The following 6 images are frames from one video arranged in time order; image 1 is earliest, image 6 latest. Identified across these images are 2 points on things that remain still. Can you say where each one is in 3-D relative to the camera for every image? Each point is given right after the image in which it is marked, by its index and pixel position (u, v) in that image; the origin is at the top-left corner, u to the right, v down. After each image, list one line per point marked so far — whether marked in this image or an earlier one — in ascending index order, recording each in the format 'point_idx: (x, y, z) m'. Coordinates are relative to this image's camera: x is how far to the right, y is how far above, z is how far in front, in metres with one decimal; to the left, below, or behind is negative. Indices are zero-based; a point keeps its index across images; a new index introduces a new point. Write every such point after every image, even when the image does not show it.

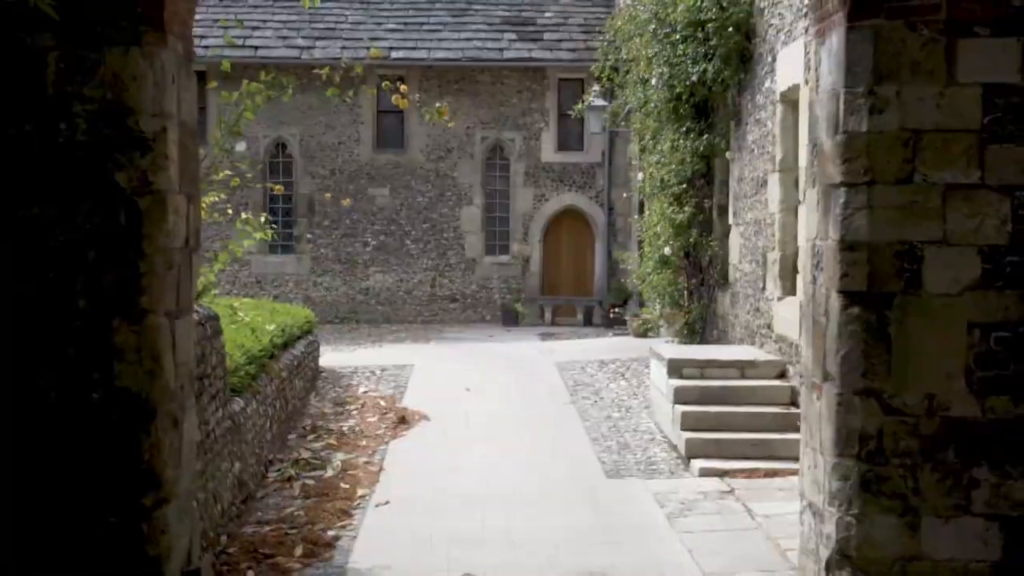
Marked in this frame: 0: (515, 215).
0: (0.0, +1.0, +15.8) m
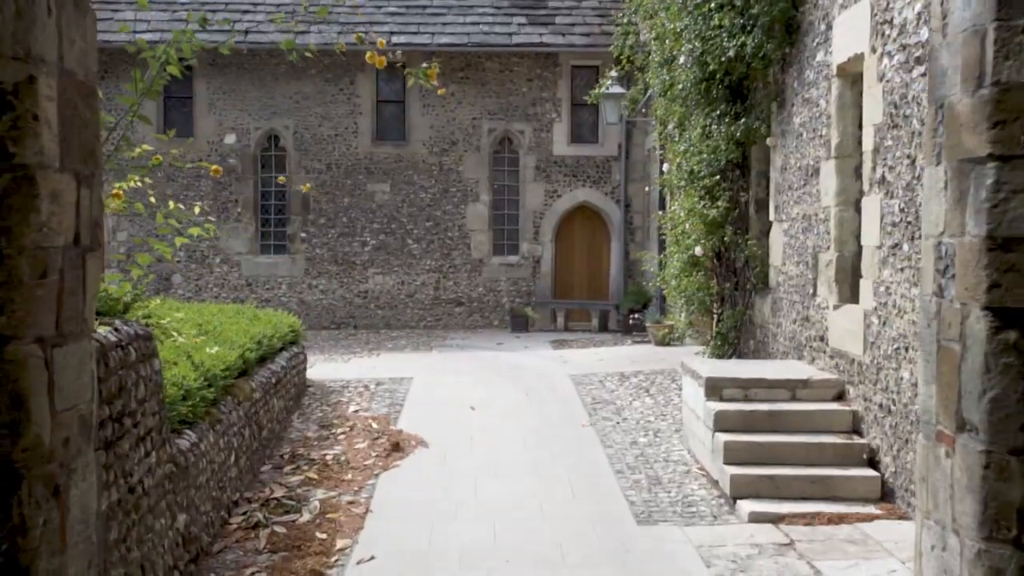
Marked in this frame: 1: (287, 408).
0: (+0.2, +1.0, +14.7) m
1: (-1.6, -0.8, +7.7) m
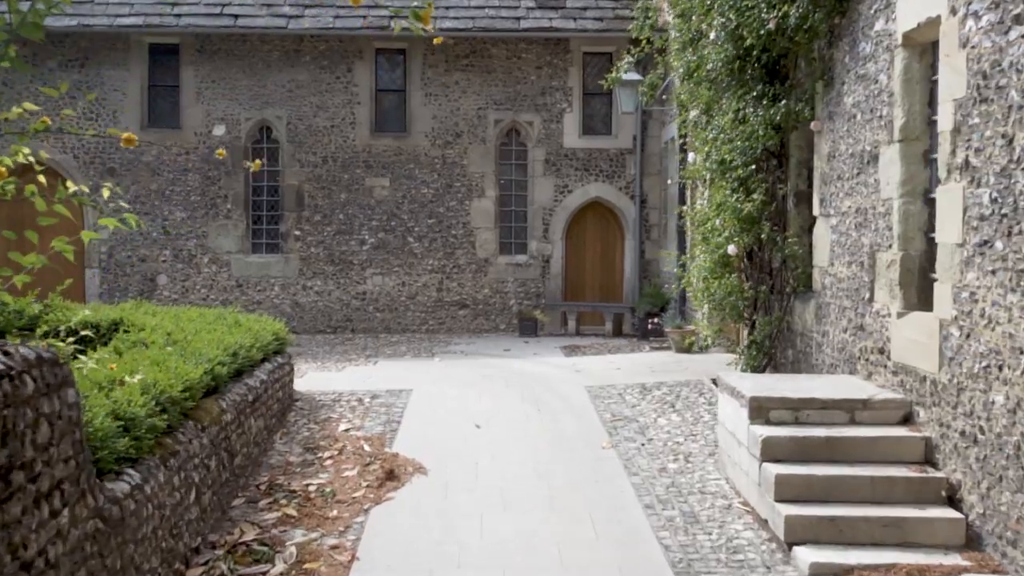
0: (+0.3, +1.0, +13.8) m
1: (-1.5, -0.9, +6.8) m
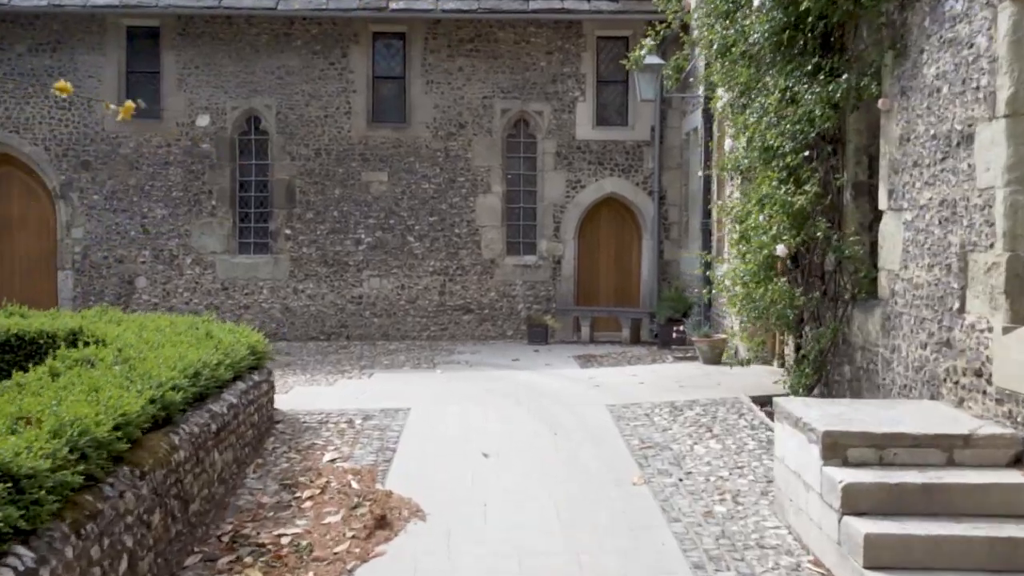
0: (+0.4, +1.0, +12.7) m
1: (-1.4, -0.9, +5.7) m
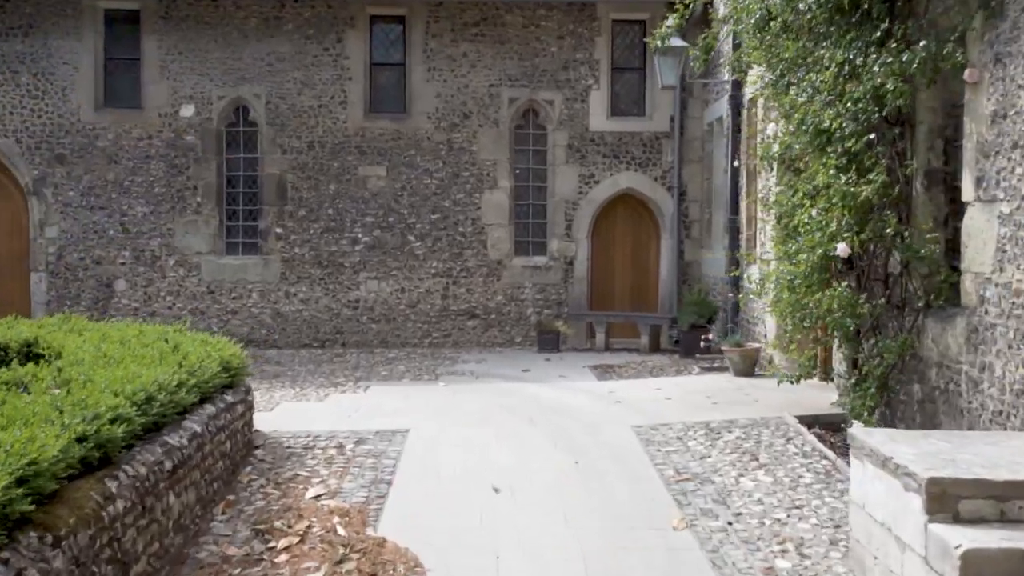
0: (+0.4, +0.9, +11.8) m
1: (-1.4, -0.9, +4.8) m
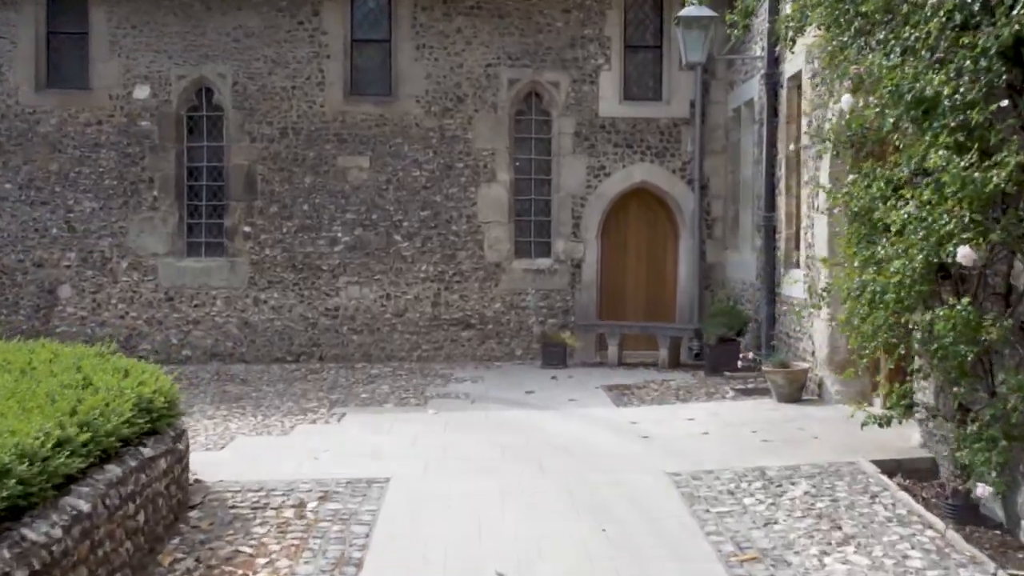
0: (+0.4, +0.9, +10.4) m
1: (-1.3, -1.0, +3.4) m
